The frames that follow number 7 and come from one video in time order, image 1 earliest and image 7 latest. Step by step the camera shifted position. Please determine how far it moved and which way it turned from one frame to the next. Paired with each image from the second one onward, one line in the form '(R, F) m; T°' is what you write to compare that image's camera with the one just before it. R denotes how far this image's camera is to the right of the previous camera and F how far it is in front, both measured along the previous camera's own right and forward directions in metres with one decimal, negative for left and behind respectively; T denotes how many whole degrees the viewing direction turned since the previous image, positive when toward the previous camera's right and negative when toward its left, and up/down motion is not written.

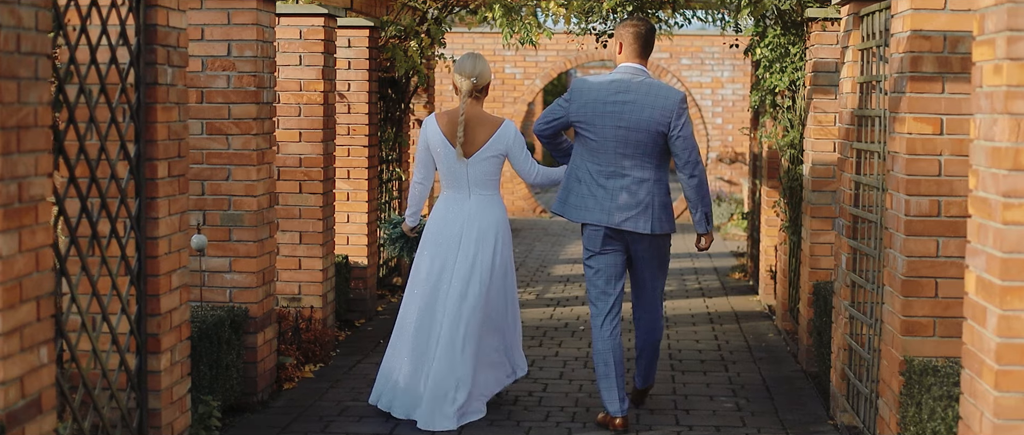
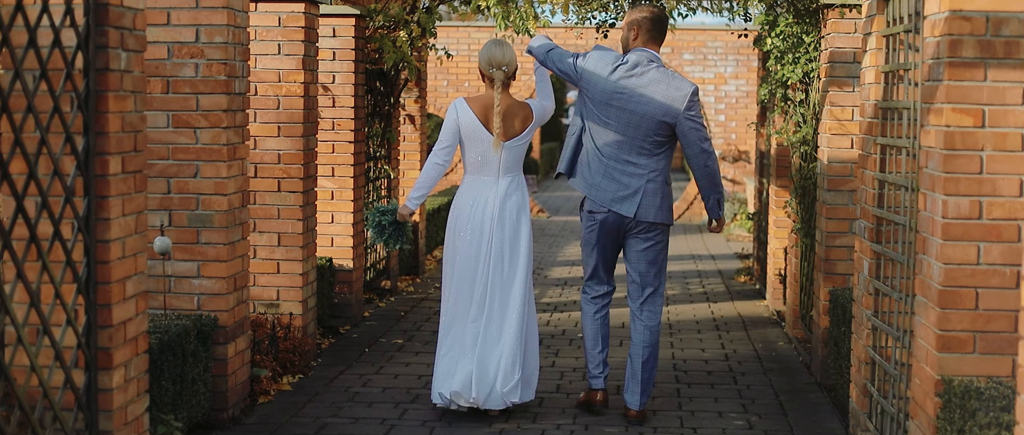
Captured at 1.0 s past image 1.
(0.0, +0.4) m; 0°
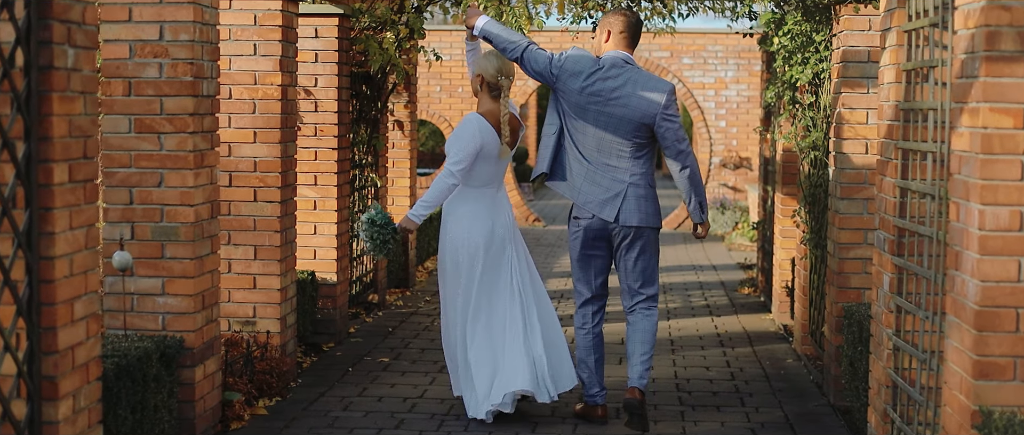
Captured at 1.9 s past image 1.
(0.0, +0.4) m; 0°
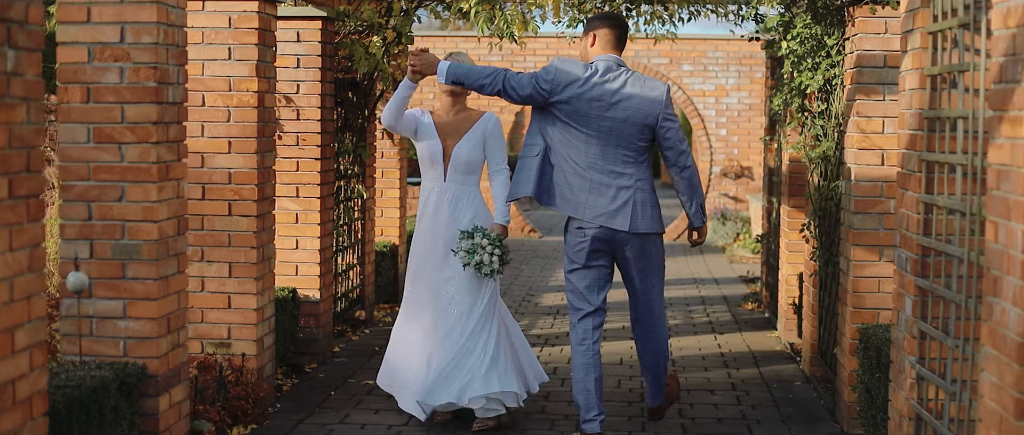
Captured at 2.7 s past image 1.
(0.0, +0.3) m; 0°
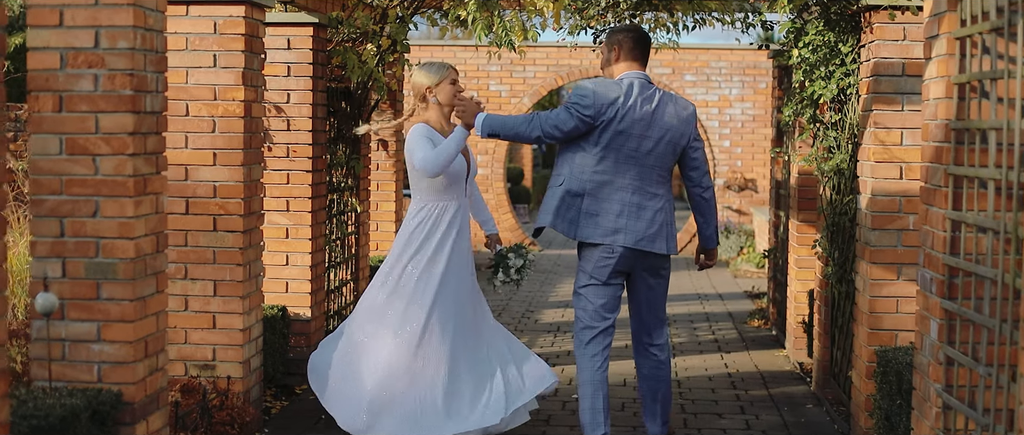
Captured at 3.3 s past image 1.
(0.0, +0.3) m; 0°
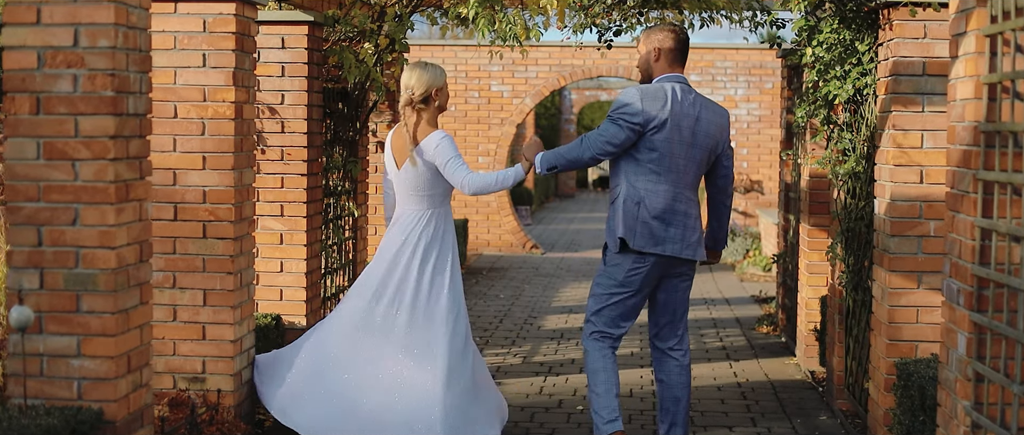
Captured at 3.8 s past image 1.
(0.0, +0.2) m; 0°
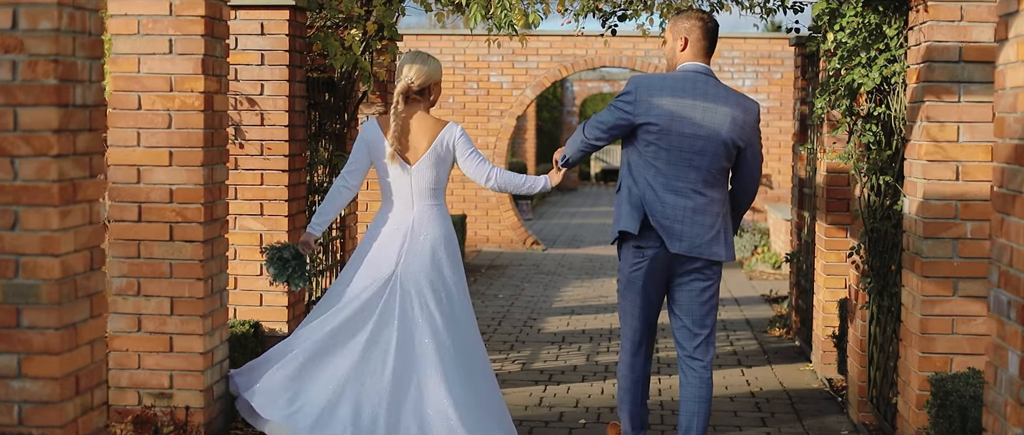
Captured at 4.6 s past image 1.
(0.0, +0.4) m; 0°
